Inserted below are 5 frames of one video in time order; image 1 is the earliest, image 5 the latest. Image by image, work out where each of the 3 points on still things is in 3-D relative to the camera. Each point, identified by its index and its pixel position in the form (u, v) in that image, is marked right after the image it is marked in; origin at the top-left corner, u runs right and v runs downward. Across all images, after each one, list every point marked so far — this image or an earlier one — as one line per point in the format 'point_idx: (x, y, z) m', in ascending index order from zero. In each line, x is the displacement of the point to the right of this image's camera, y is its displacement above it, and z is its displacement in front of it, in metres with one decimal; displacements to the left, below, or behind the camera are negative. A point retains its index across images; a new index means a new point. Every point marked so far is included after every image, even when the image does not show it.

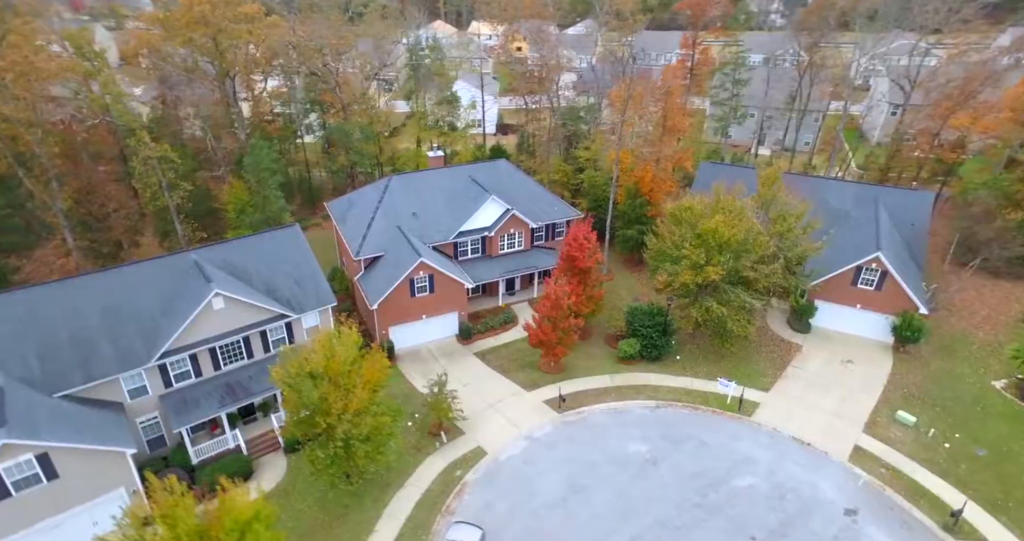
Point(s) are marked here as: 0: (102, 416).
0: (-15.3, -5.4, +19.6) m
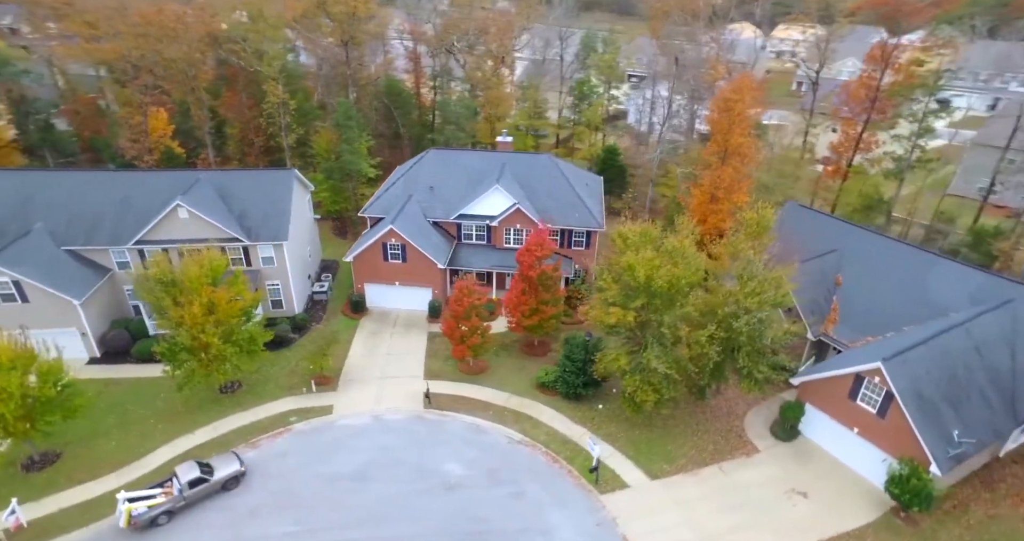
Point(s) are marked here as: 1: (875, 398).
0: (-21.4, -0.2, +26.4) m
1: (+13.1, -4.6, +19.1) m
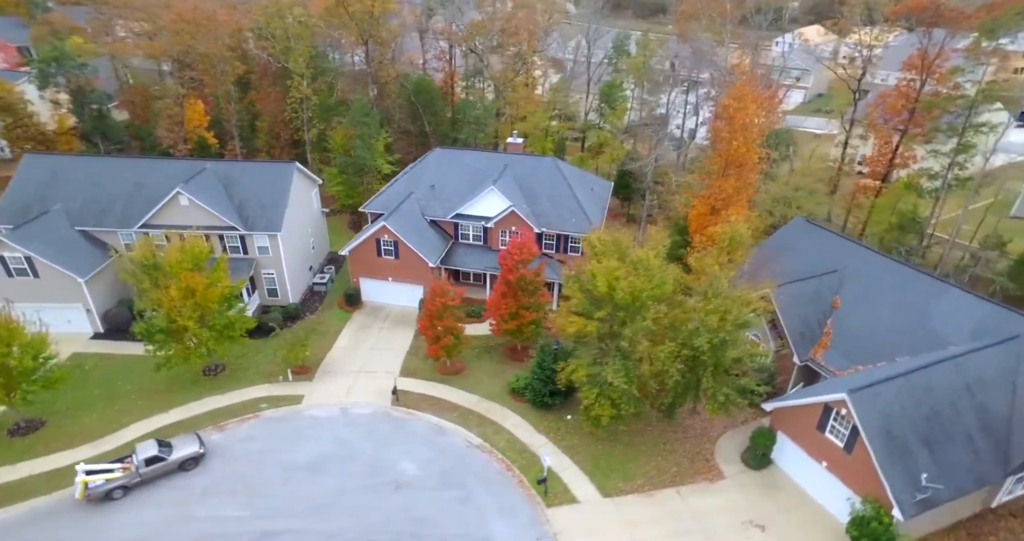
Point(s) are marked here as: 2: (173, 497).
0: (-22.3, +0.9, +28.1) m
1: (+11.1, -5.3, +17.7) m
2: (-12.3, -8.3, +19.3) m
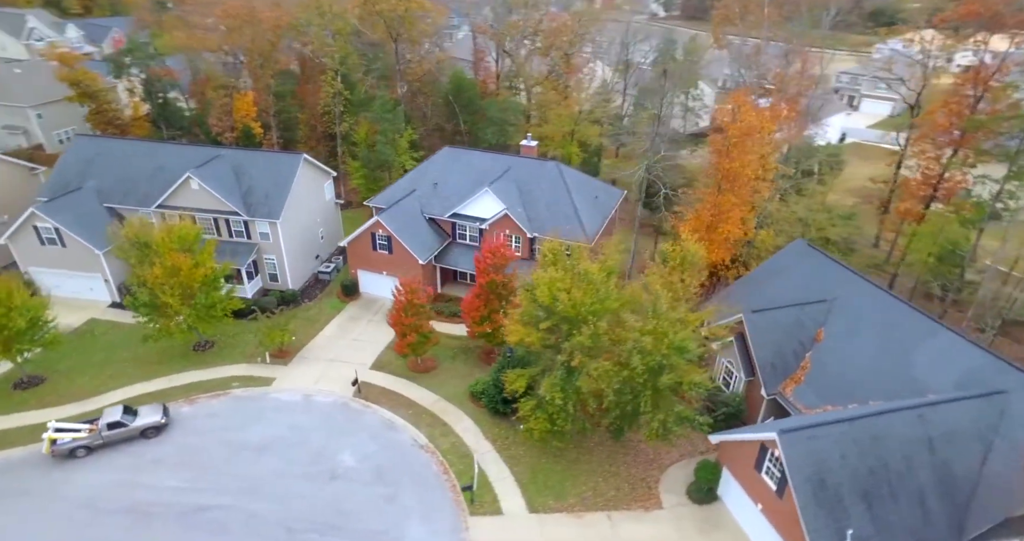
0: (-23.1, +2.4, +30.7) m
1: (+8.2, -6.3, +16.3) m
2: (-15.0, -7.4, +20.8) m
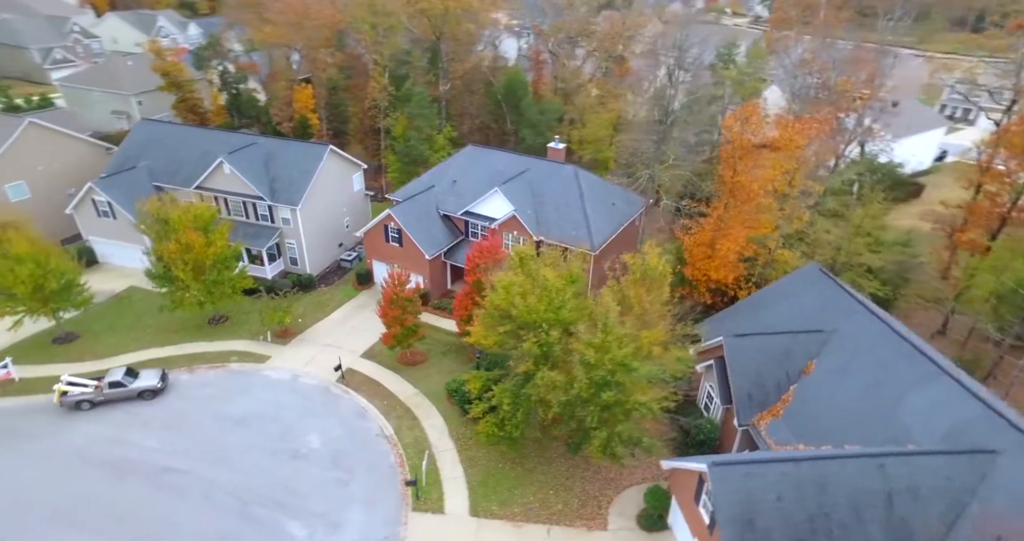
0: (-22.6, +4.0, +33.6) m
1: (+5.8, -6.9, +15.2) m
2: (-16.7, -6.3, +22.7) m
